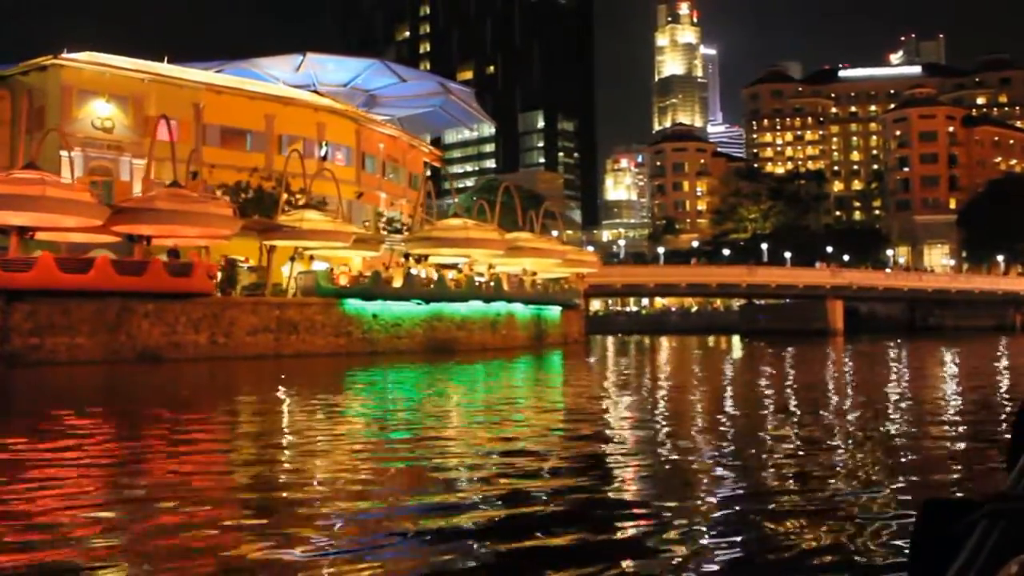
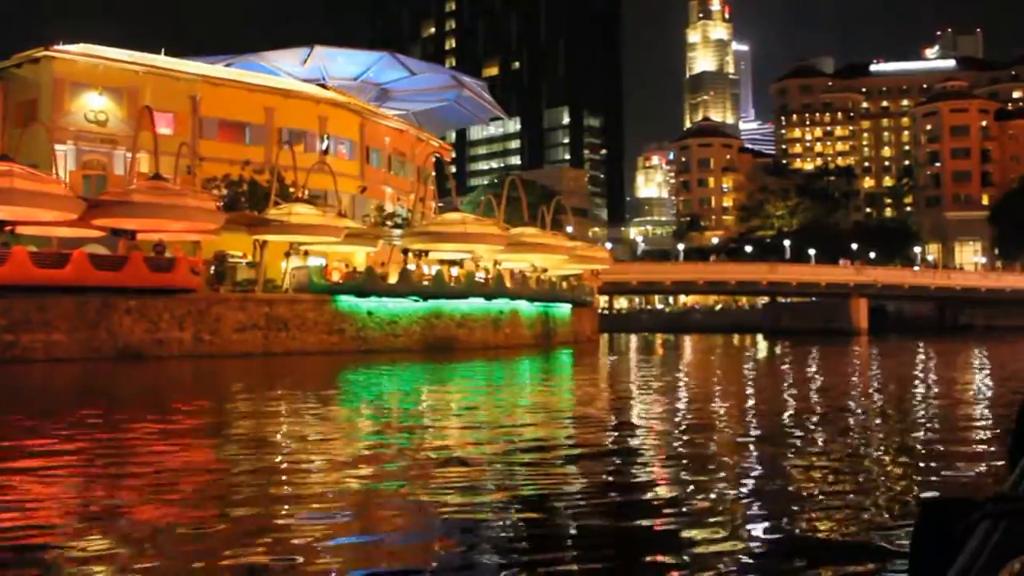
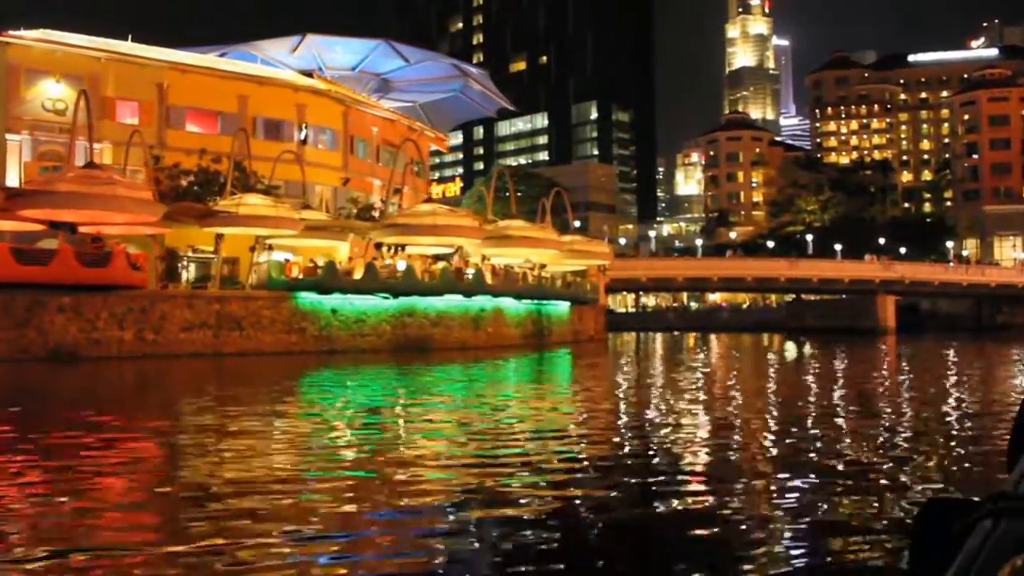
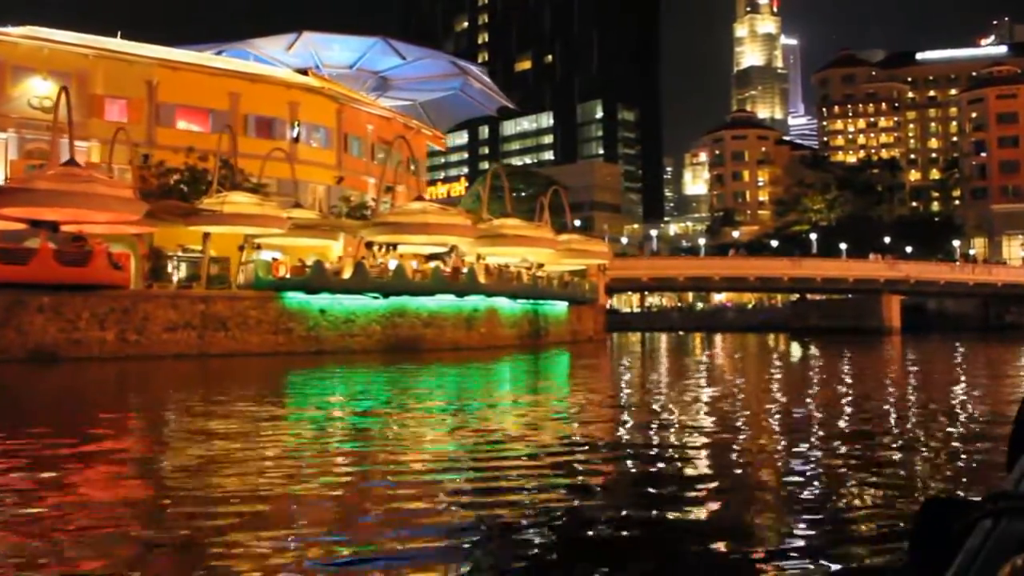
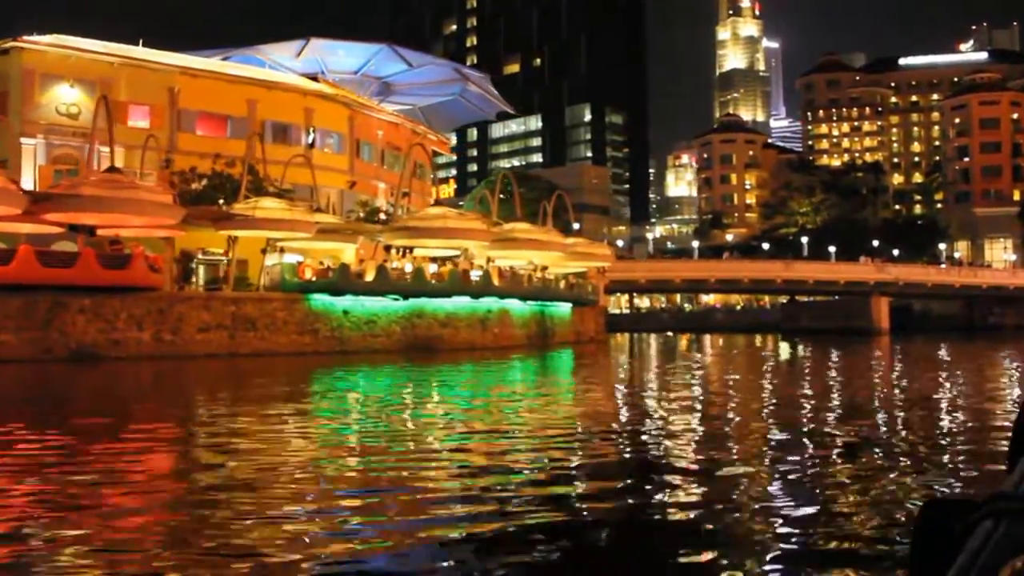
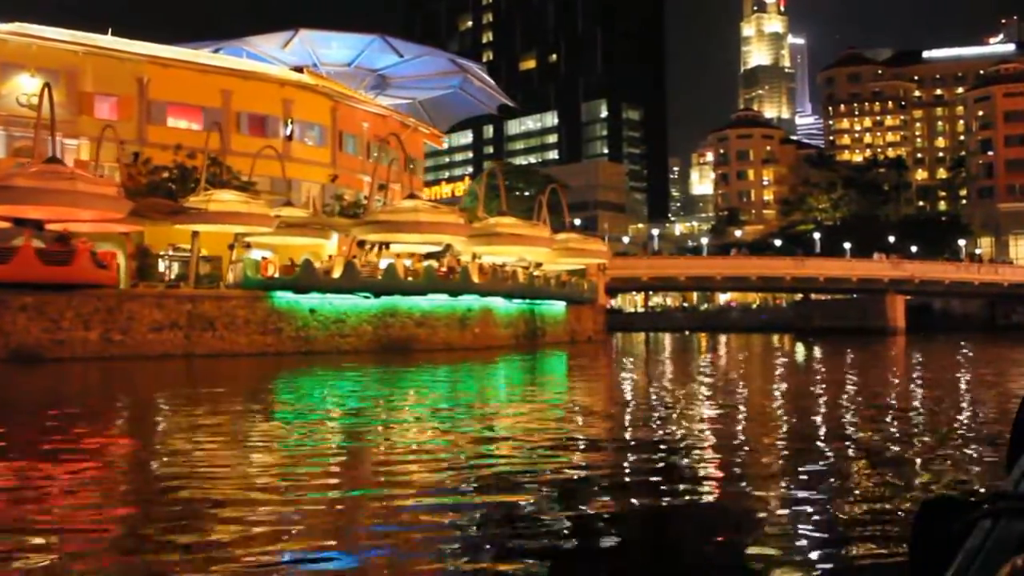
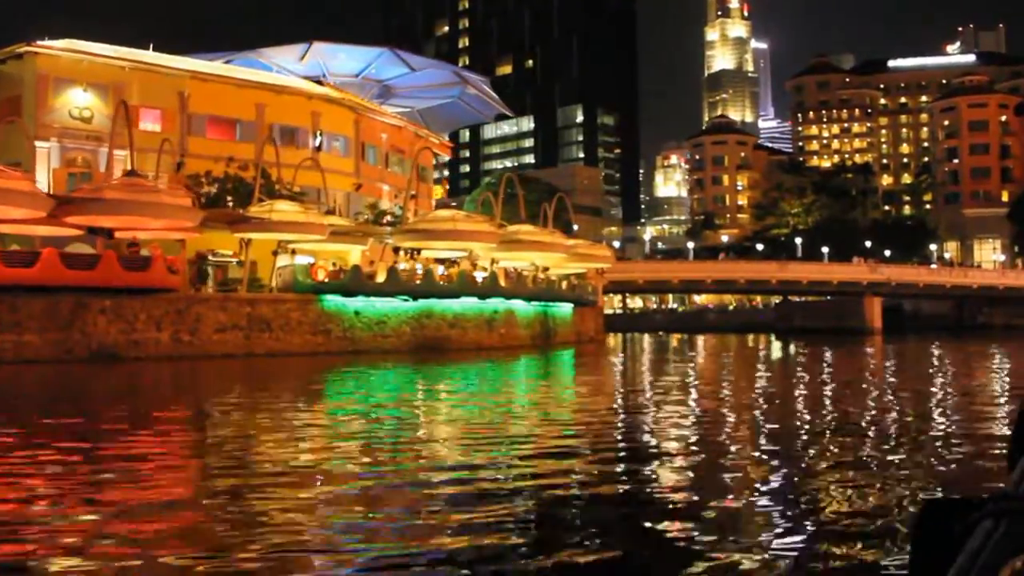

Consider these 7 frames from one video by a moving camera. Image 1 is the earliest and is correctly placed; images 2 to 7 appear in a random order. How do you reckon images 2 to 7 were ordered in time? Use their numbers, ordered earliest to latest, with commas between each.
2, 7, 5, 3, 4, 6
